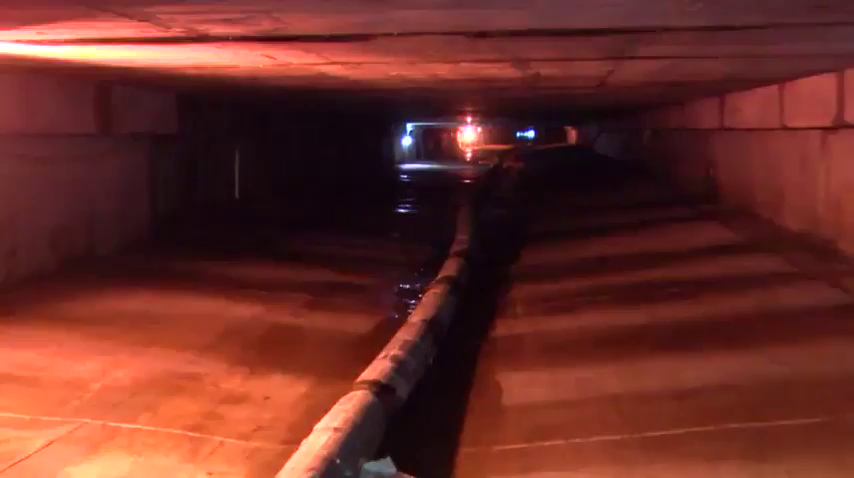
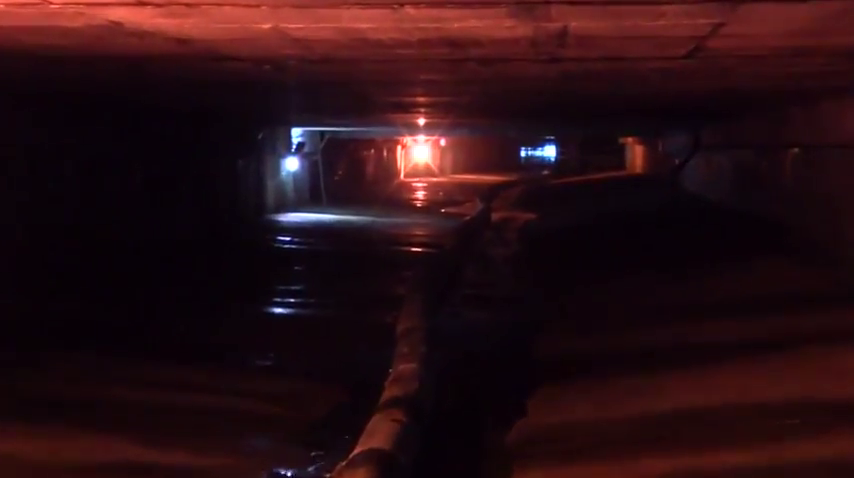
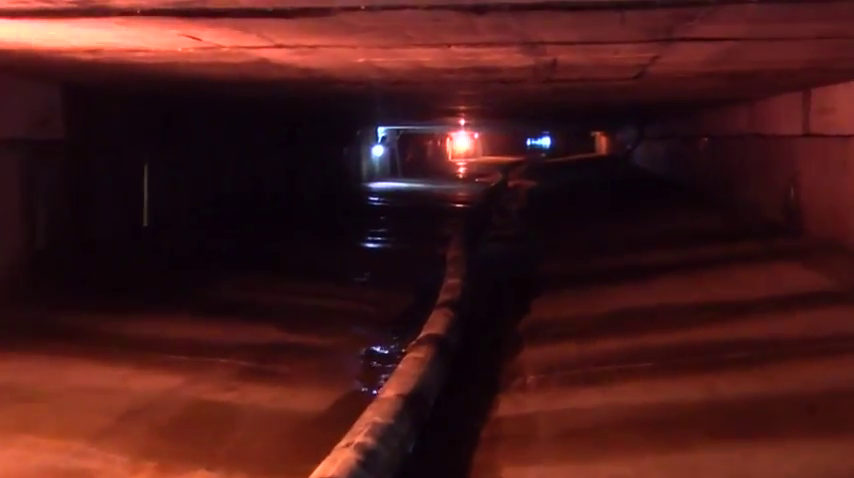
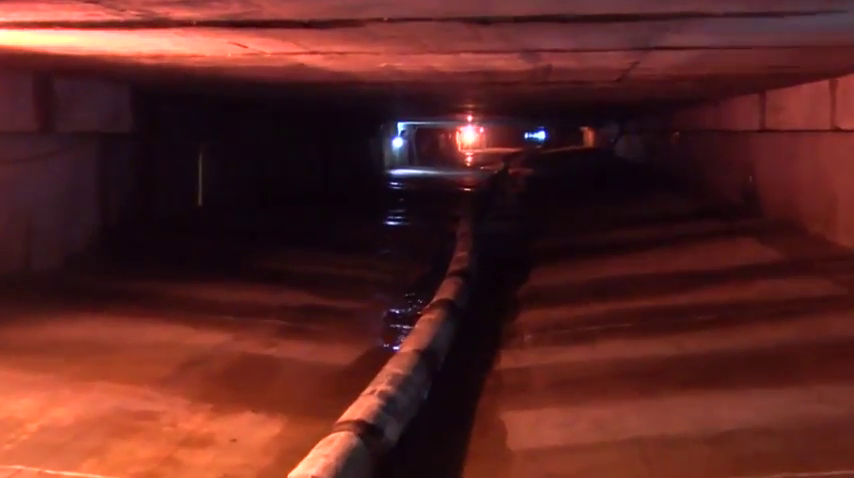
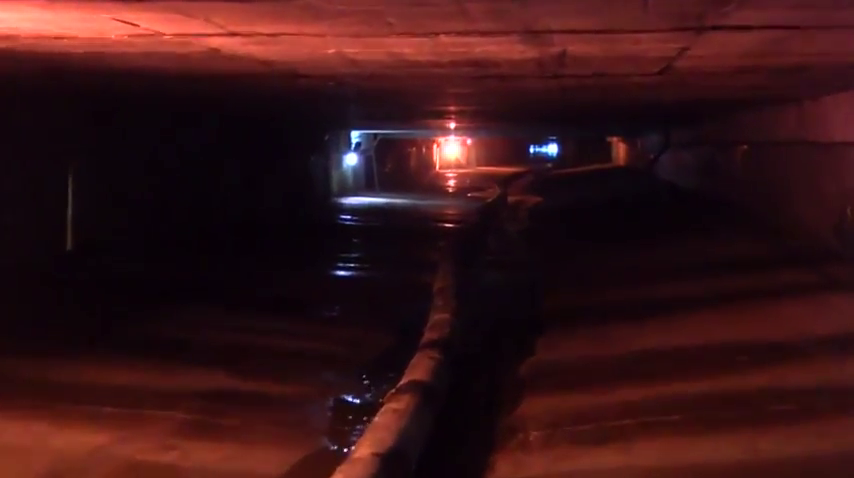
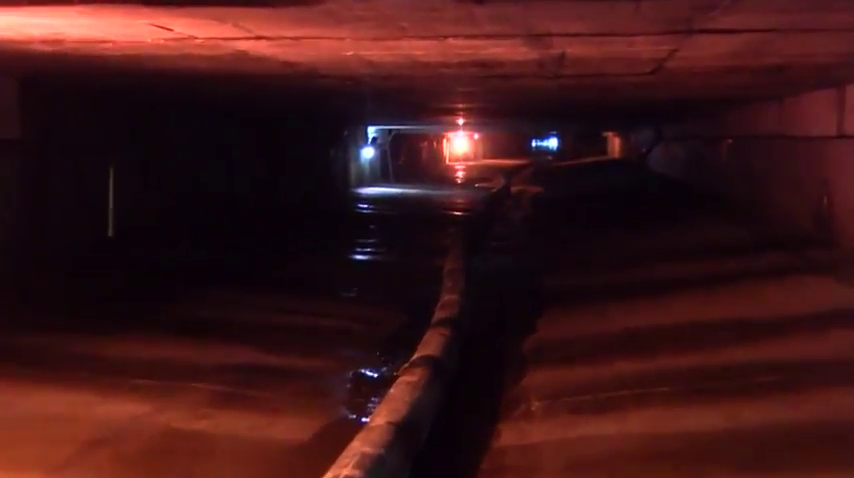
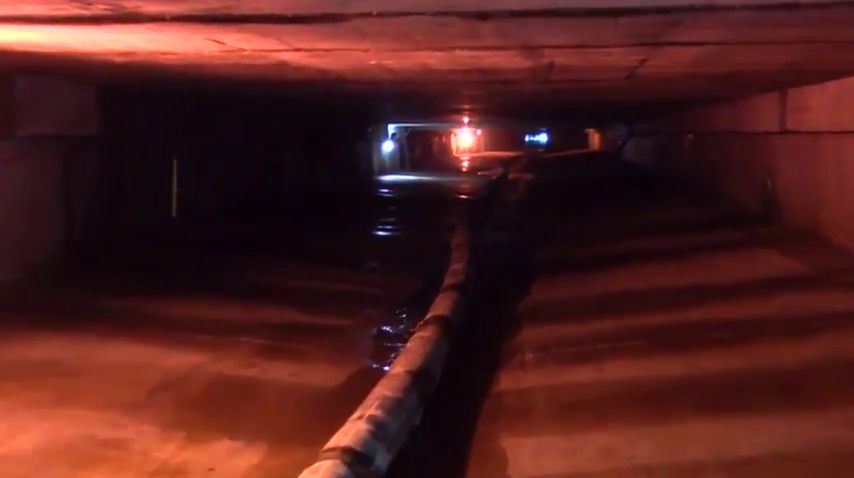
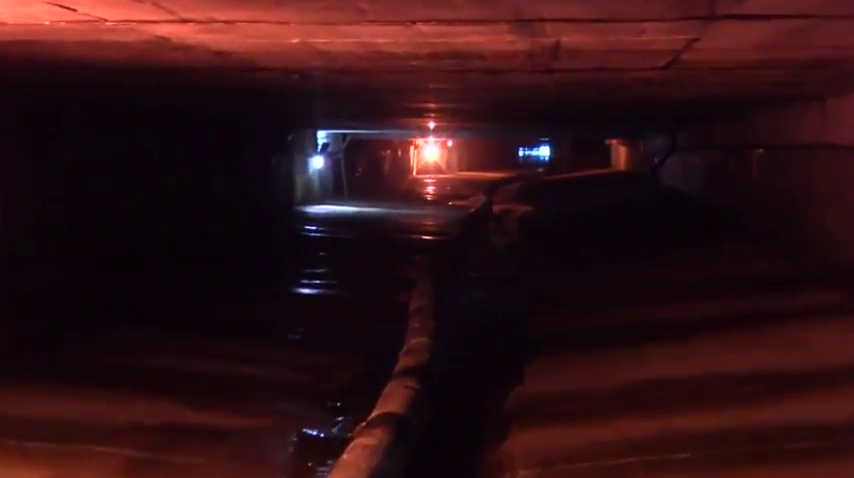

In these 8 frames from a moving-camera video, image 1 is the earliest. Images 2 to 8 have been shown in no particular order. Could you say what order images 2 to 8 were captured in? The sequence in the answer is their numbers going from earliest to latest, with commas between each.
4, 7, 3, 6, 5, 8, 2
